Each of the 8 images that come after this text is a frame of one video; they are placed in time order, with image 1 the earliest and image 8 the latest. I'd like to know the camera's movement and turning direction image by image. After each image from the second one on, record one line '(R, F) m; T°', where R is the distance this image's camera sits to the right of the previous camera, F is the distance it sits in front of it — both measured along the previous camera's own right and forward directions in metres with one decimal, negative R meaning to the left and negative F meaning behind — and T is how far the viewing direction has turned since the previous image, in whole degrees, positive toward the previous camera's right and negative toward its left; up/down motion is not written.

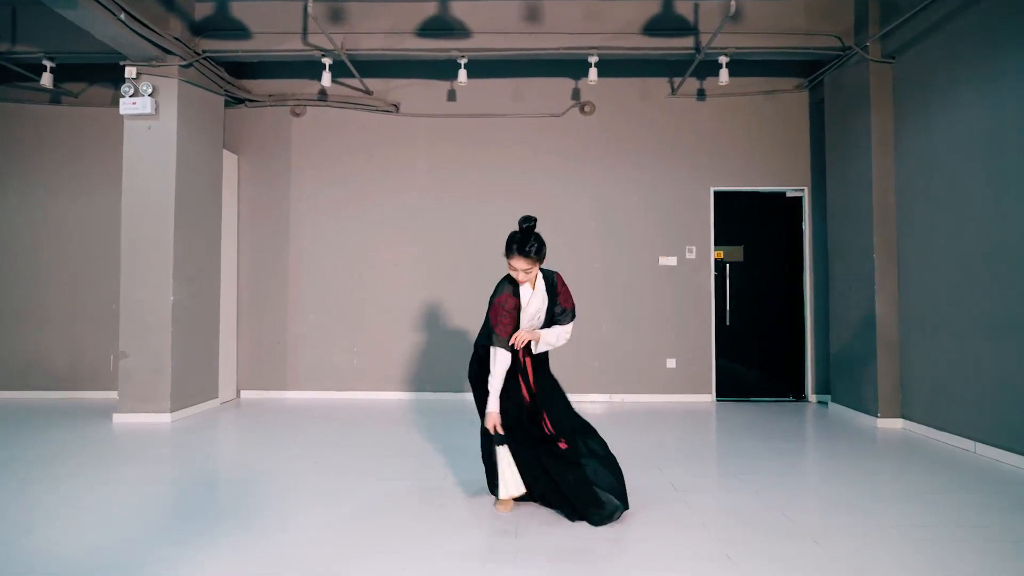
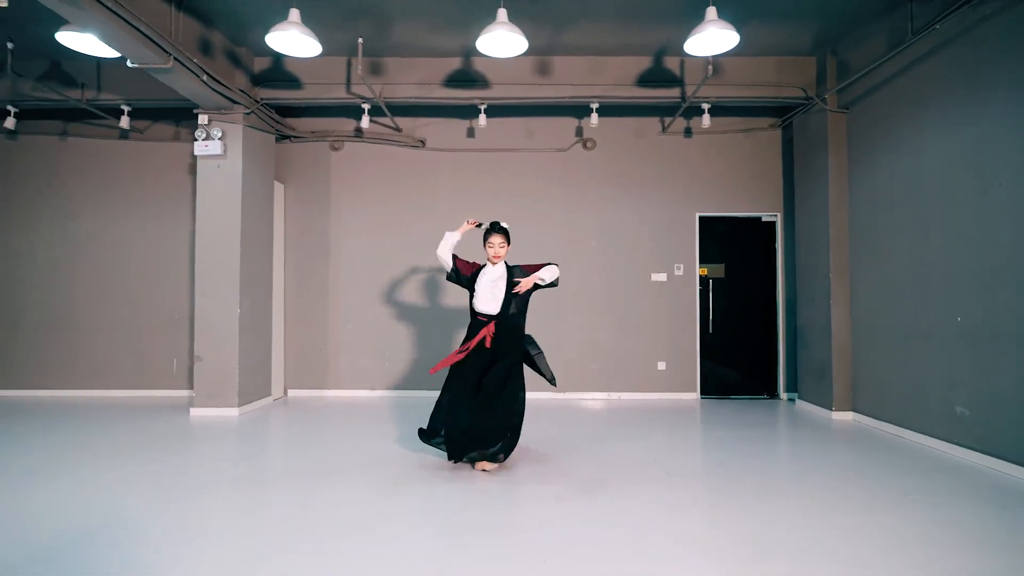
(-0.2, -0.8) m; 0°
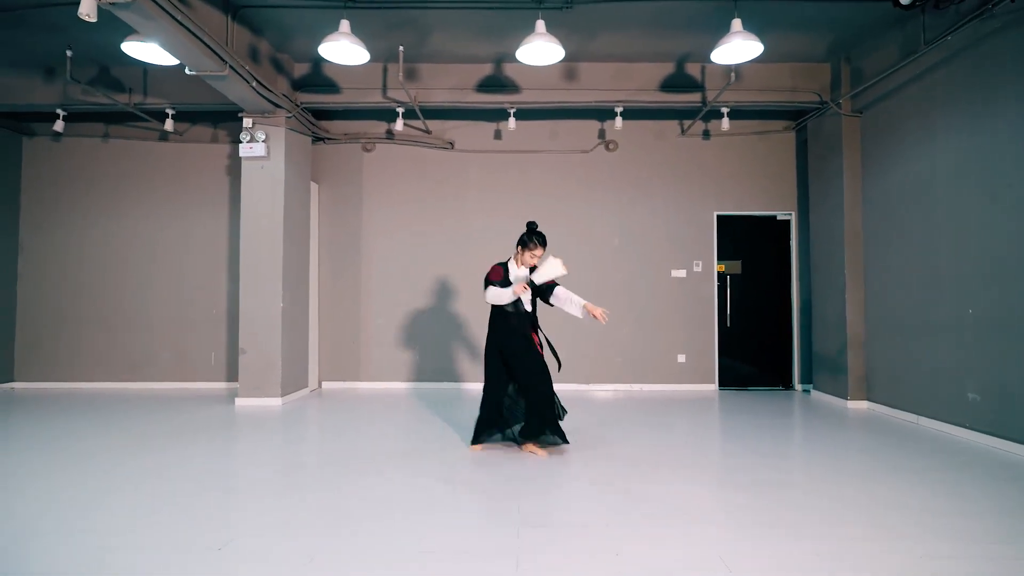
(-0.4, -0.3) m; 0°
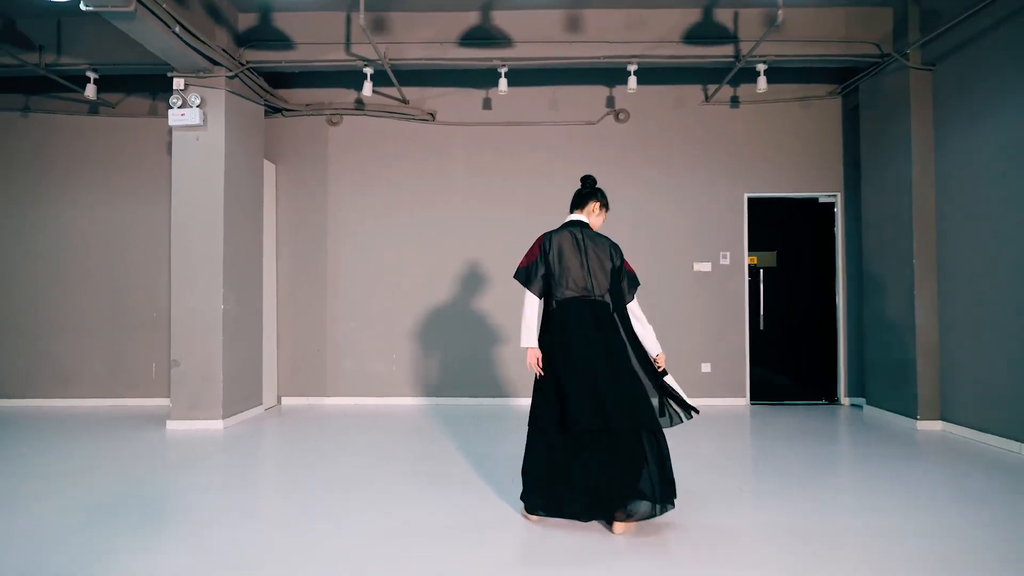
(+0.1, +1.0) m; 0°
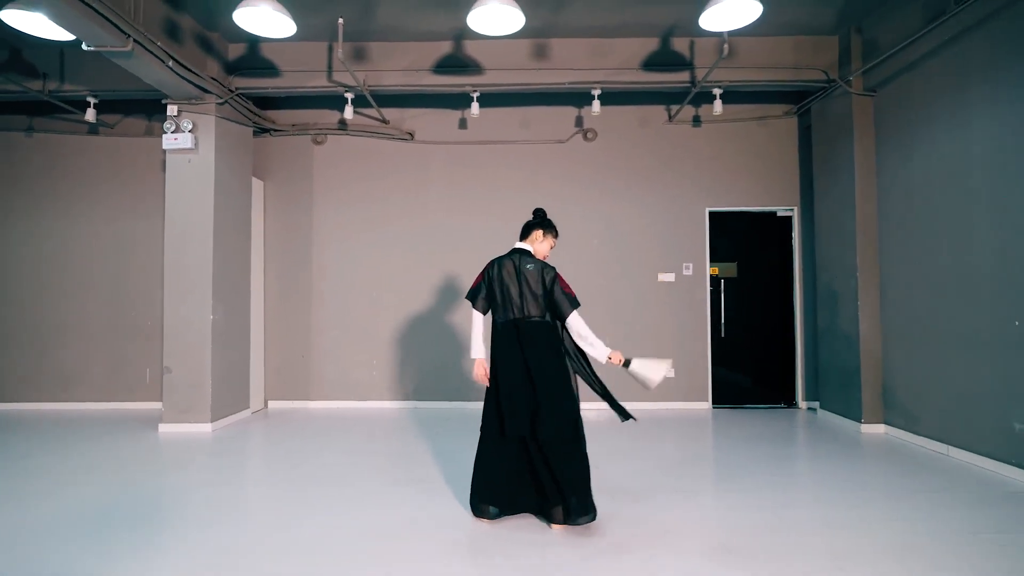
(+0.3, -0.3) m; 0°
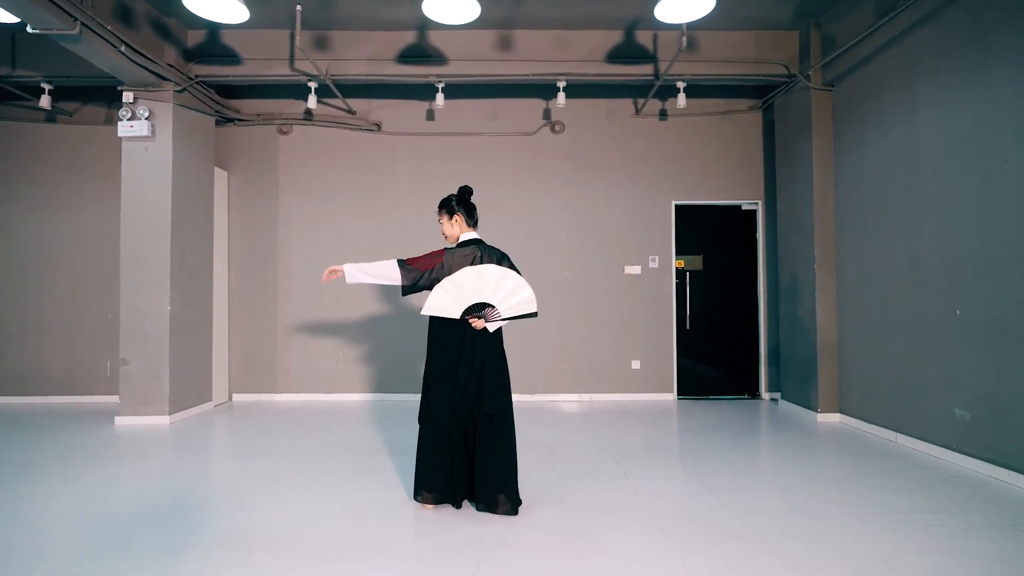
(+0.3, 0.0) m; +1°
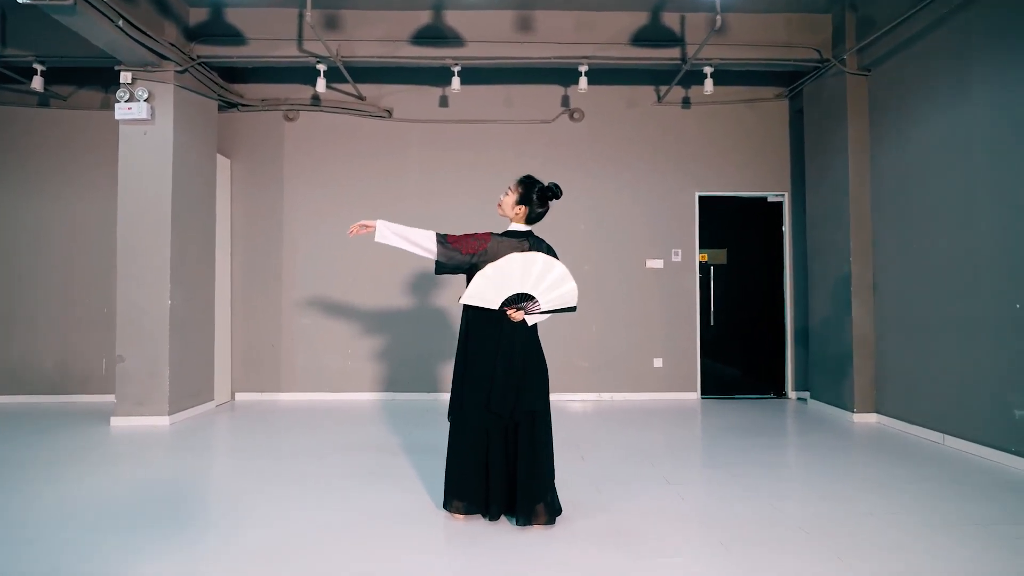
(-0.2, +0.2) m; 0°
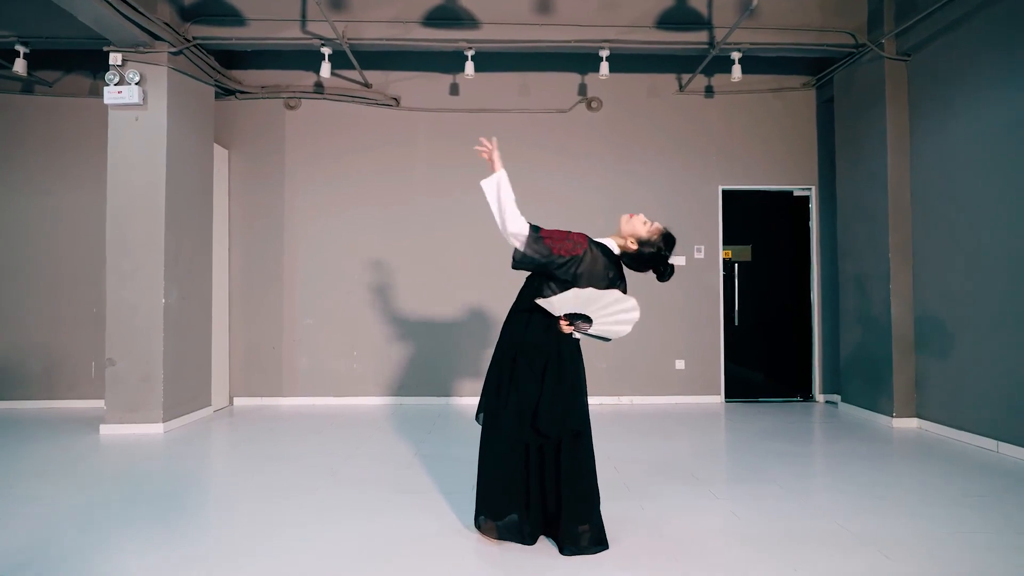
(-0.2, +0.3) m; +1°
